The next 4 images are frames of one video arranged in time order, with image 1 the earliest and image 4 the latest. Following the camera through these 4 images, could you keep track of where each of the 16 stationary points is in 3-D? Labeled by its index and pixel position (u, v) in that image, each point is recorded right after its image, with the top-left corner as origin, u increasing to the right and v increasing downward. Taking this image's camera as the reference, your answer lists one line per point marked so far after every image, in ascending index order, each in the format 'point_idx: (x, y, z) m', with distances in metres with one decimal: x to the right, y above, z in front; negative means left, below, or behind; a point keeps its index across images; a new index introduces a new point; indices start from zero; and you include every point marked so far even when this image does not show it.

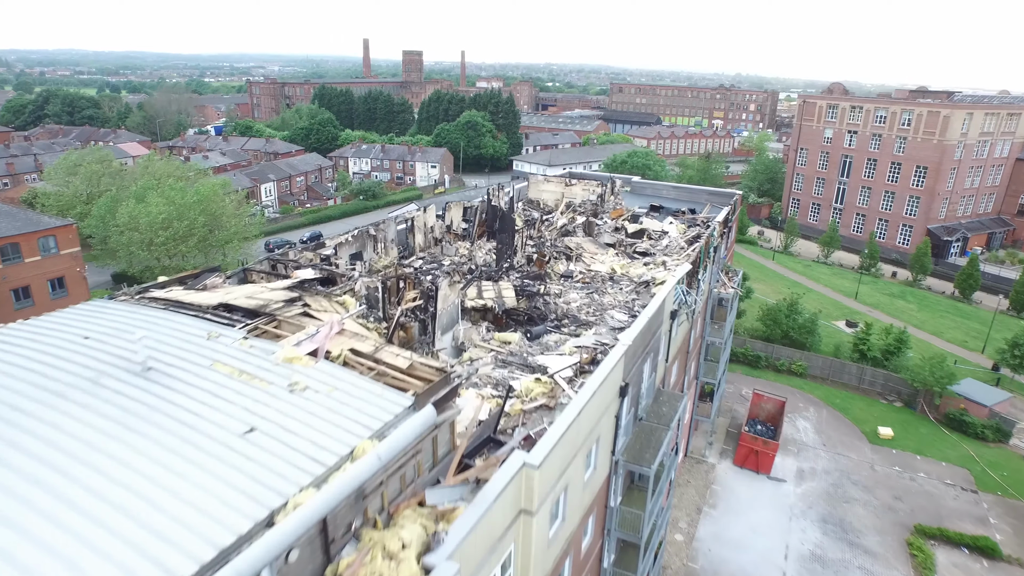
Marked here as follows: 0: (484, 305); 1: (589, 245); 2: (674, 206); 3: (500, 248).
0: (-0.3, -0.2, +9.4) m
1: (+1.3, +0.7, +13.5) m
2: (+3.8, +1.9, +19.1) m
3: (-0.2, +0.6, +11.6) m
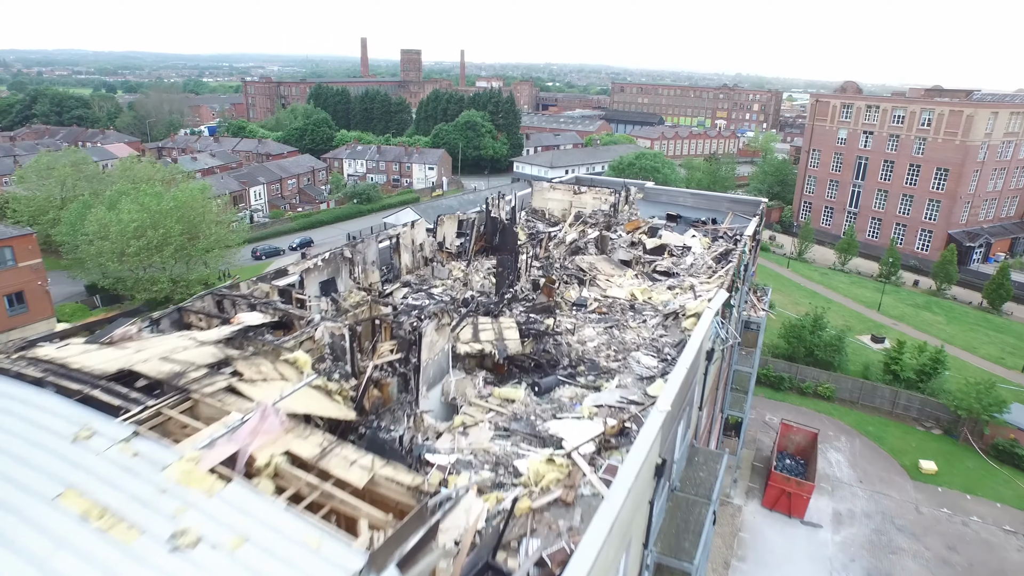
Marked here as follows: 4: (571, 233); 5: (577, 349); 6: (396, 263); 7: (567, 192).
0: (-0.3, -0.6, +7.6) m
1: (+1.3, +0.4, +11.7) m
2: (+3.9, +1.5, +17.3) m
3: (-0.1, +0.2, +9.8) m
4: (+1.0, +0.9, +13.4) m
5: (+0.7, -0.6, +8.3) m
6: (-1.5, +0.3, +10.7) m
7: (+1.0, +1.8, +14.9) m
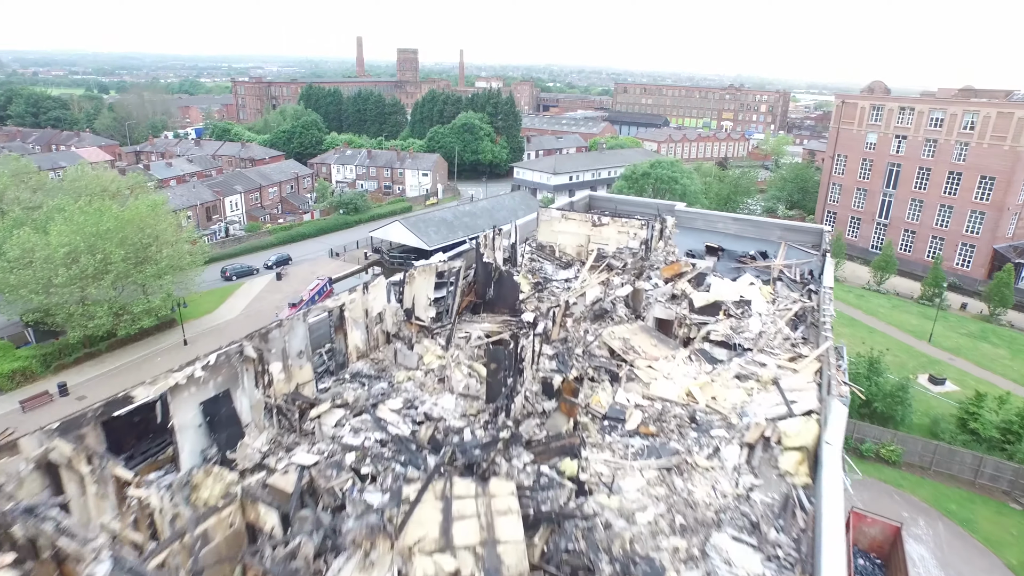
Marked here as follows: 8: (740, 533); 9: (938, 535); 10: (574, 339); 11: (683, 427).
0: (-0.3, -1.4, +4.1) m
1: (+1.3, -0.5, +8.3) m
2: (+3.9, +0.7, +13.9) m
3: (-0.1, -0.7, +6.4) m
4: (+1.0, +0.1, +10.0) m
5: (+0.7, -1.5, +4.8) m
6: (-1.6, -0.5, +7.3) m
7: (+1.0, +0.9, +11.5) m
8: (+1.4, -1.5, +5.0) m
9: (+7.3, -4.3, +13.8) m
10: (+0.6, -0.5, +8.1) m
11: (+1.4, -1.1, +6.5) m
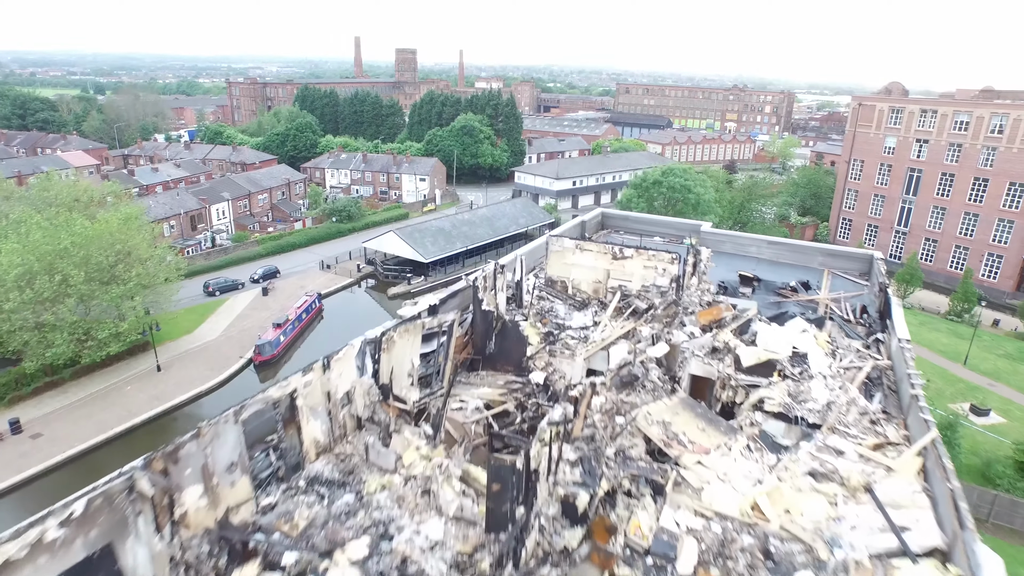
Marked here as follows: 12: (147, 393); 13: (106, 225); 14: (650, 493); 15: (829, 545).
0: (-0.2, -2.0, +2.3) m
1: (+1.4, -1.0, +6.5) m
2: (+3.9, +0.2, +12.1) m
3: (-0.1, -1.2, +4.6) m
4: (+1.0, -0.5, +8.2) m
5: (+0.7, -2.0, +3.0) m
6: (-1.5, -1.1, +5.5) m
7: (+1.1, +0.4, +9.7) m
8: (+1.5, -2.0, +3.2) m
9: (+7.4, -4.8, +12.0) m
10: (+0.7, -1.0, +6.3) m
11: (+1.4, -1.6, +4.7) m
12: (-8.7, -2.5, +19.1) m
13: (-9.9, +1.5, +19.7) m
14: (+0.9, -1.3, +5.4) m
15: (+2.0, -1.6, +4.9) m
